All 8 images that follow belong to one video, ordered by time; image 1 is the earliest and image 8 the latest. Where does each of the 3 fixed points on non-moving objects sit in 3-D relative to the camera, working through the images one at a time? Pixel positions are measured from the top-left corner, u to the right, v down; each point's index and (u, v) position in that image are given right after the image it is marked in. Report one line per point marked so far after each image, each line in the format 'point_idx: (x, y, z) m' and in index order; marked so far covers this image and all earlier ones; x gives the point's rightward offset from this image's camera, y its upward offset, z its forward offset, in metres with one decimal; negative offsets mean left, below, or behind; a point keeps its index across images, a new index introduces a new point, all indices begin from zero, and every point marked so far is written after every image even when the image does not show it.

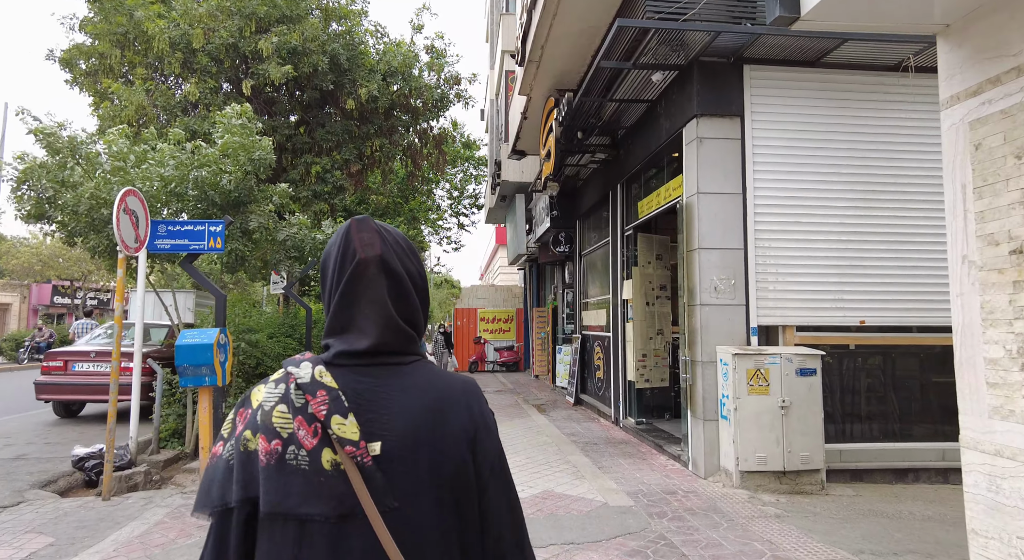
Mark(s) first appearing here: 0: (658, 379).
0: (+2.0, -1.4, +8.8) m
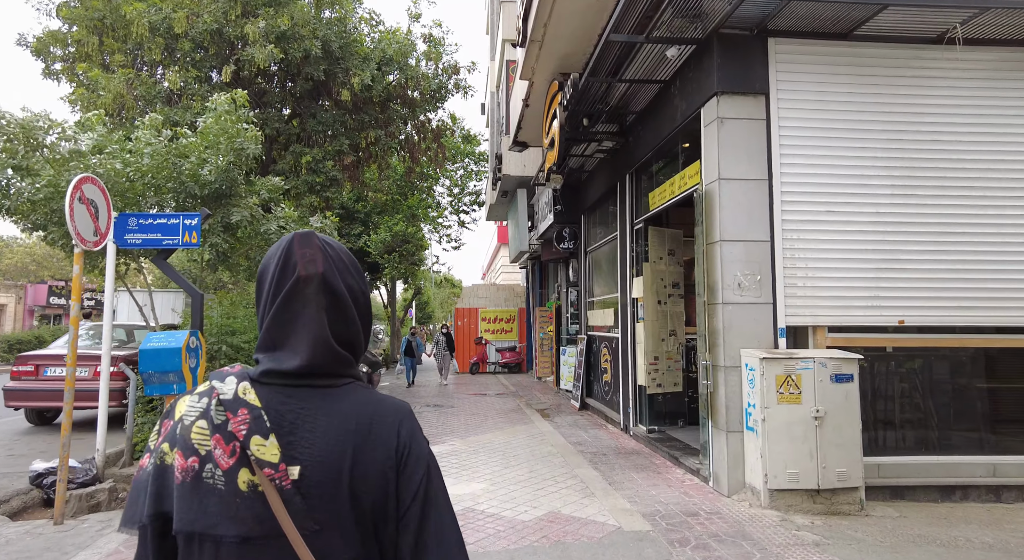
0: (+2.1, -1.3, +8.2) m
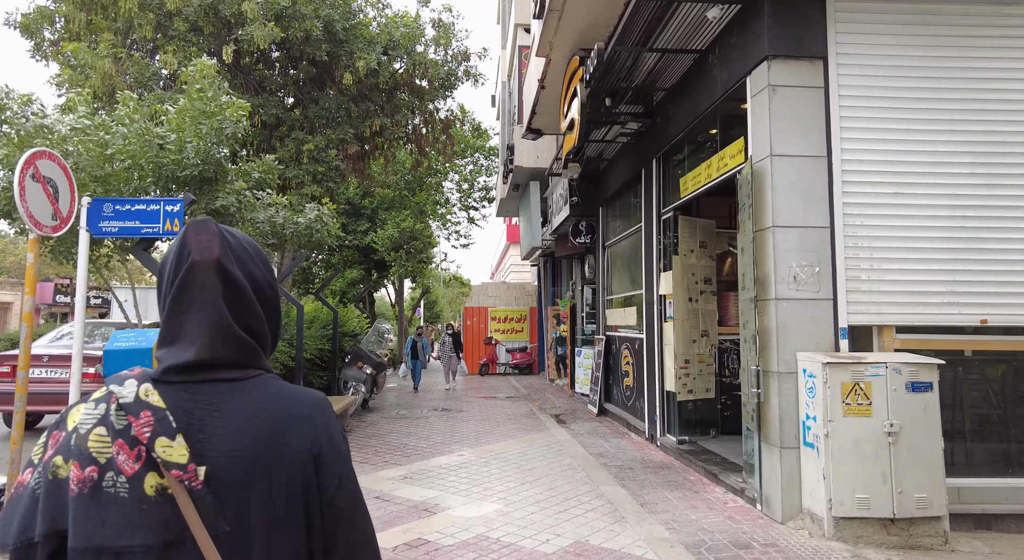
0: (+2.2, -1.3, +7.4) m
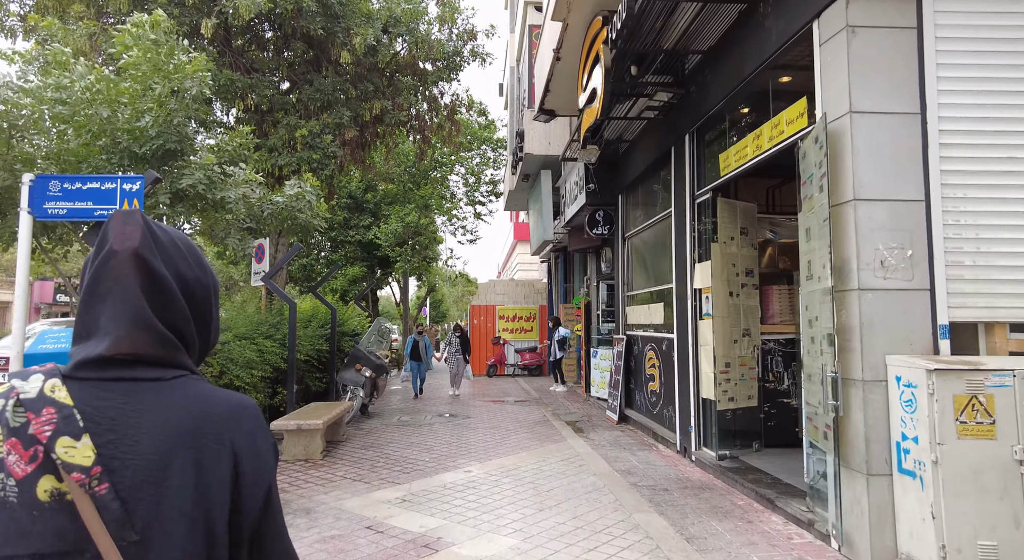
0: (+2.4, -1.2, +6.5) m
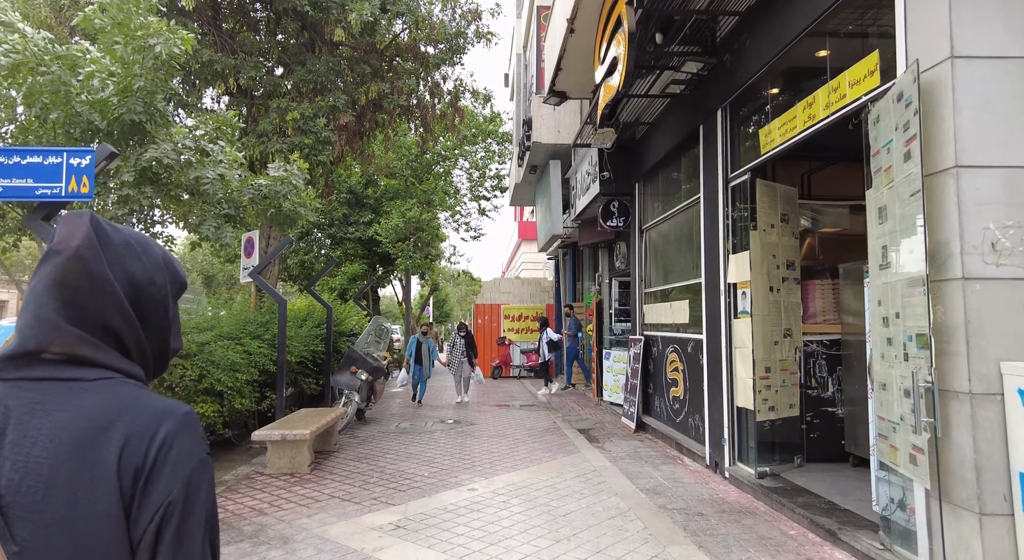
0: (+2.5, -1.1, +5.7) m
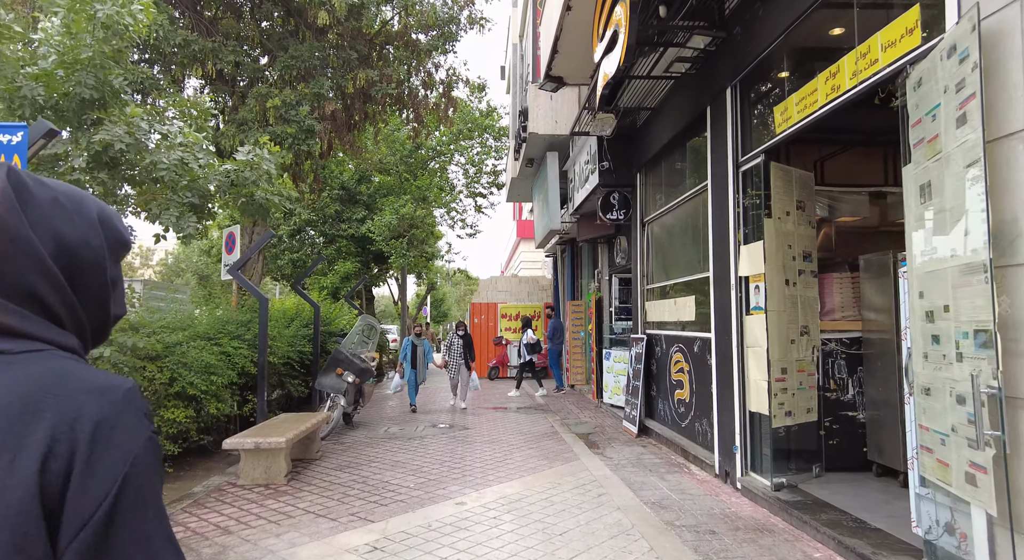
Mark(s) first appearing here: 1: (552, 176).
0: (+2.4, -1.1, +5.2) m
1: (+0.8, +2.0, +12.2) m
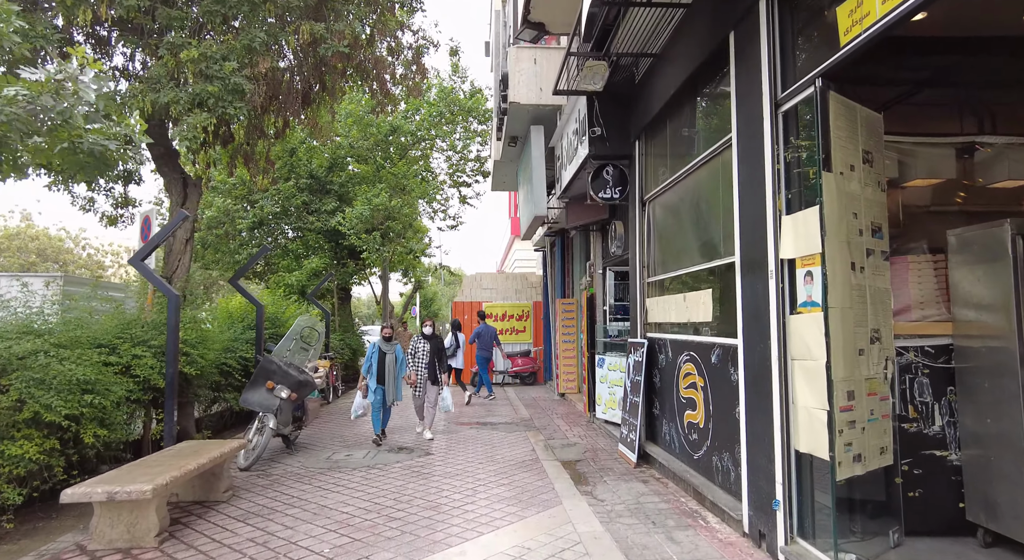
0: (+2.1, -1.0, +3.6) m
1: (+0.4, +2.1, +10.6) m
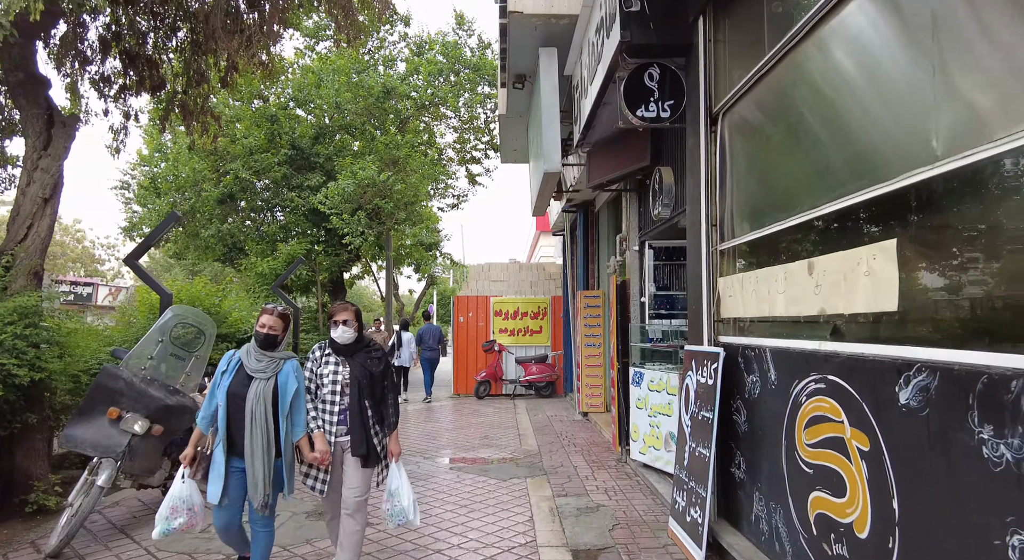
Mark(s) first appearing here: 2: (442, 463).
0: (+1.8, -0.7, +0.7) m
1: (+0.4, +2.3, +7.7) m
2: (-0.8, -2.0, +7.1) m
